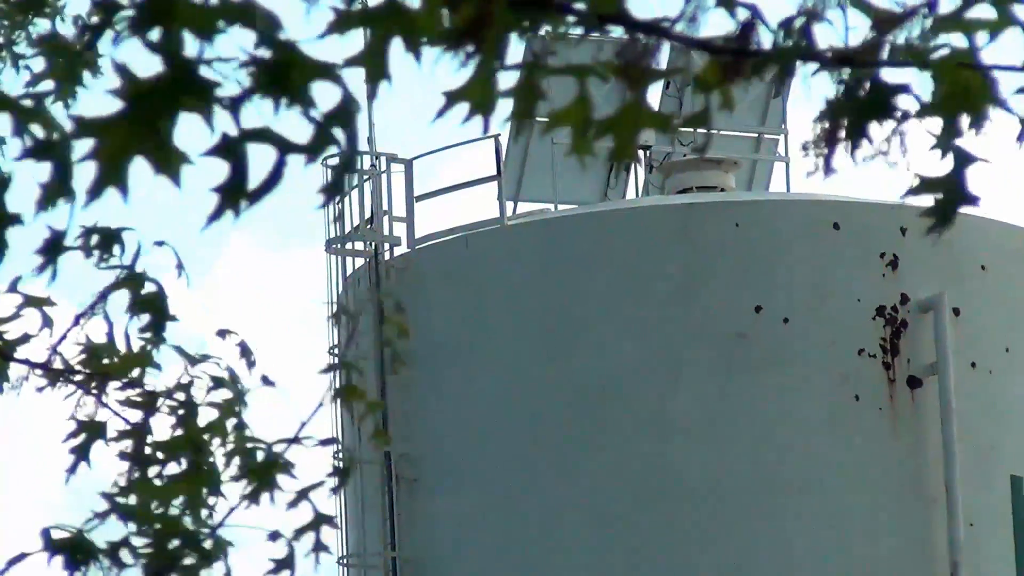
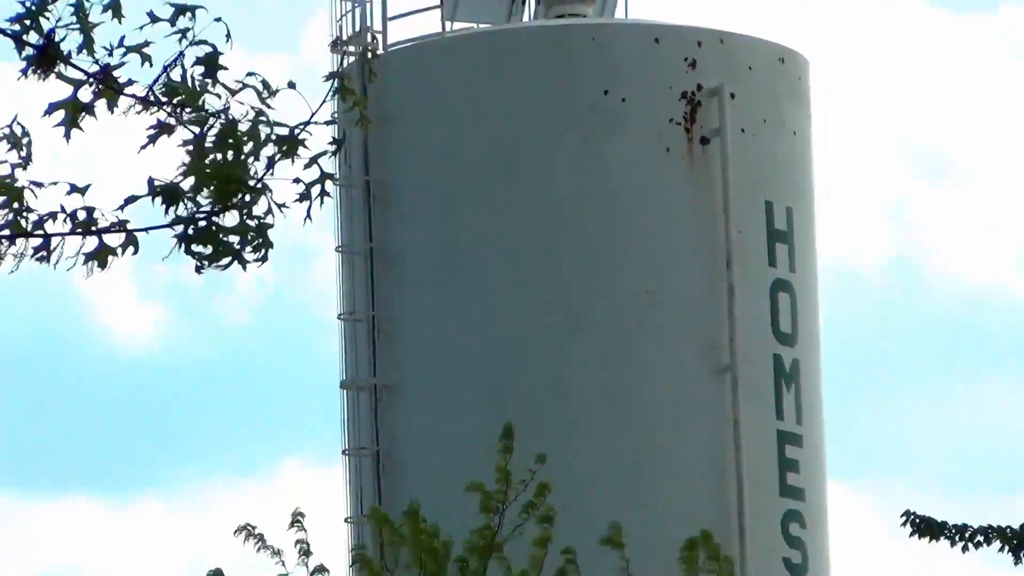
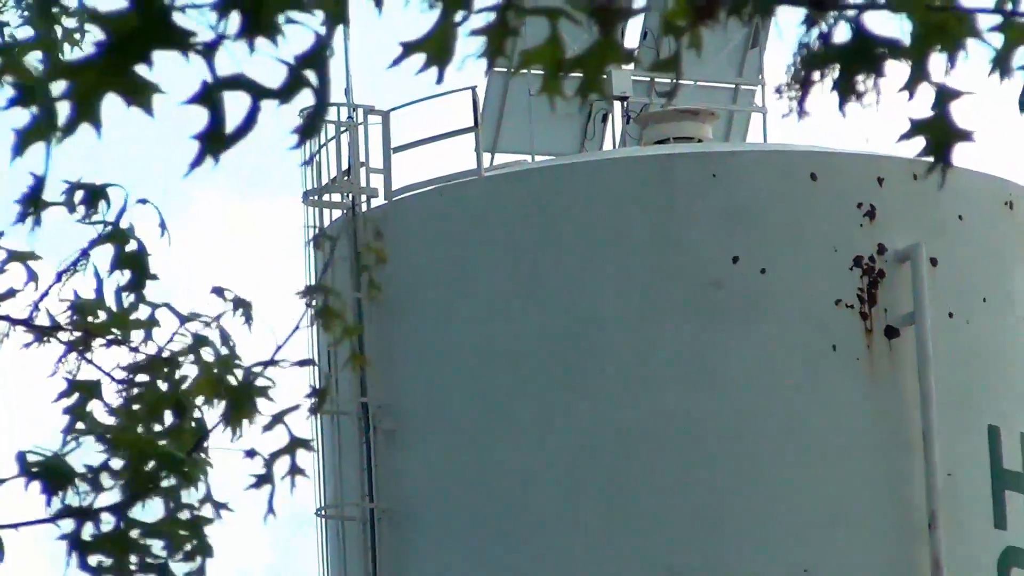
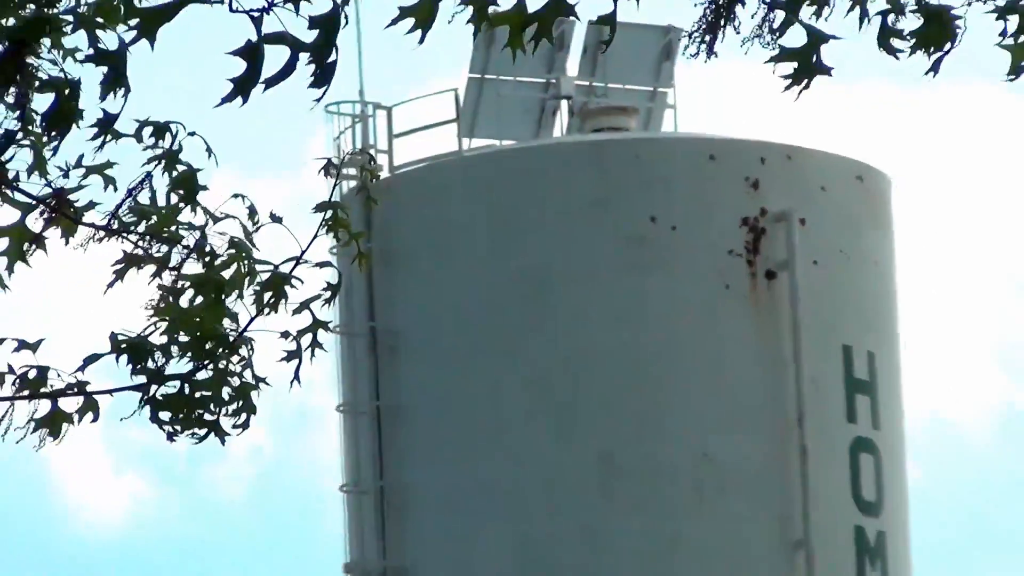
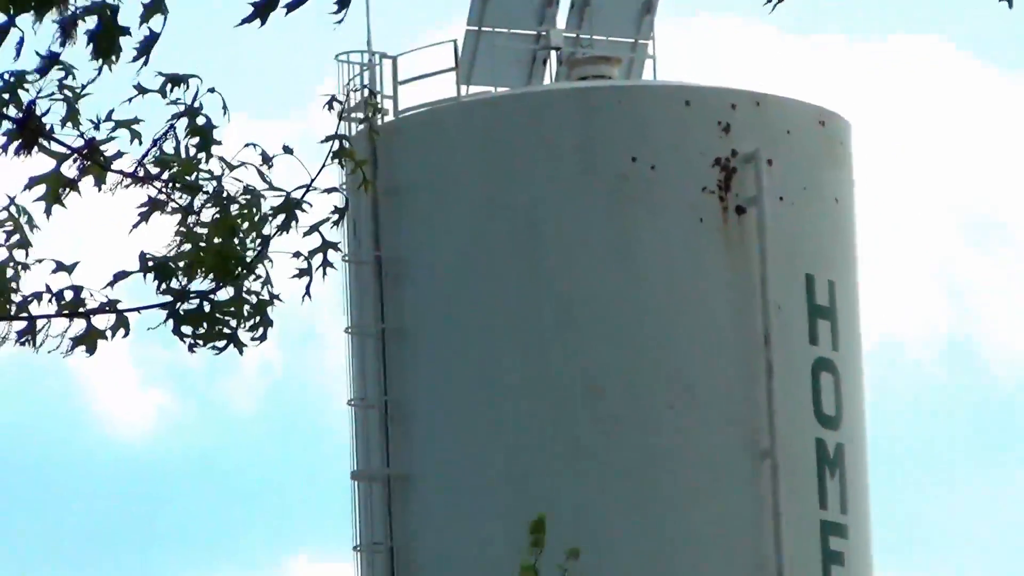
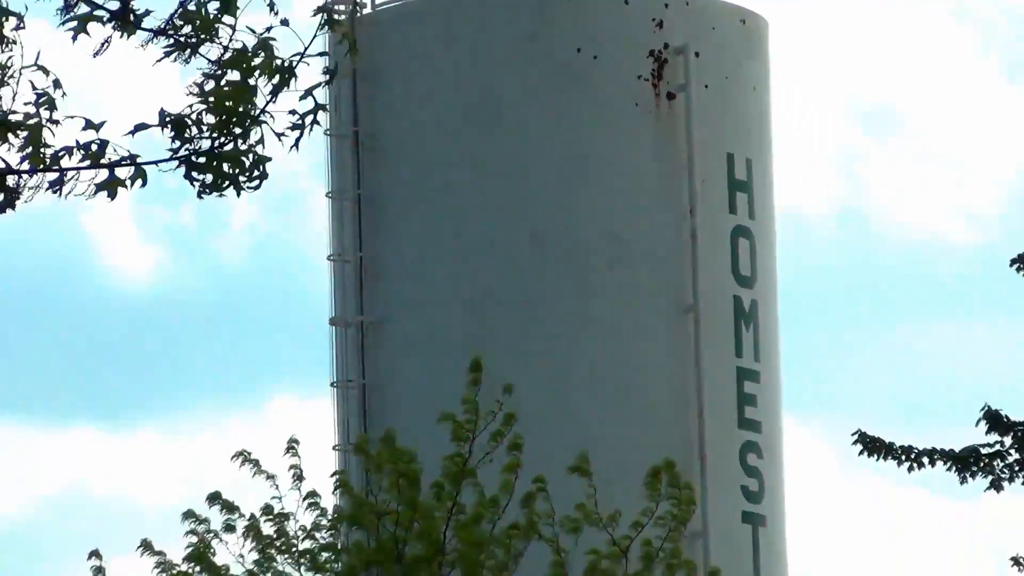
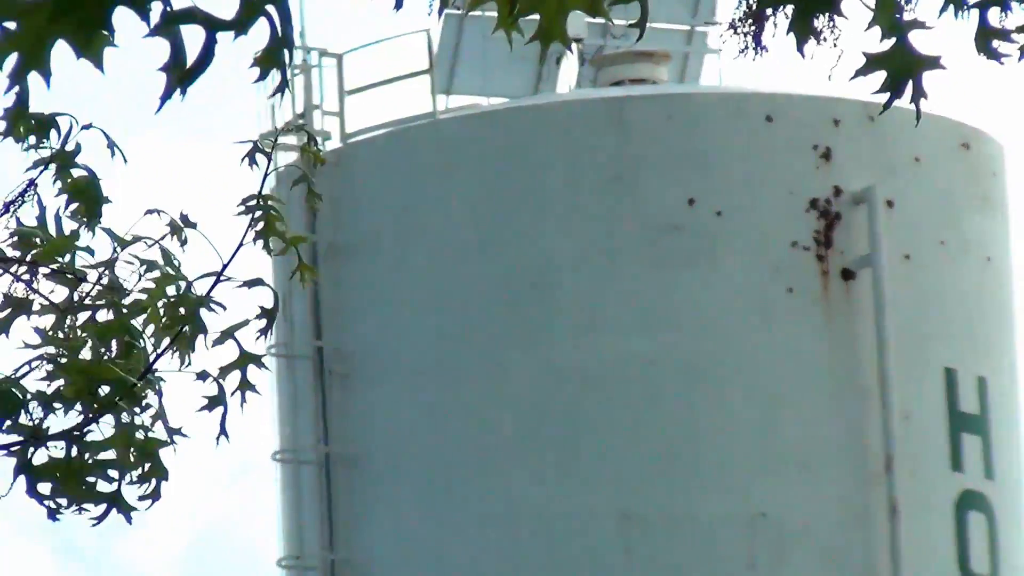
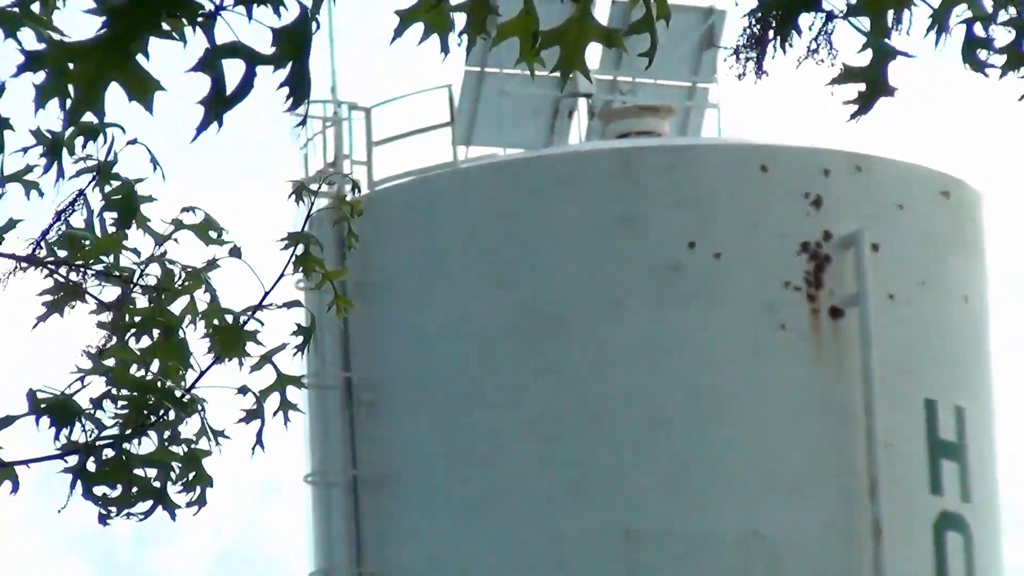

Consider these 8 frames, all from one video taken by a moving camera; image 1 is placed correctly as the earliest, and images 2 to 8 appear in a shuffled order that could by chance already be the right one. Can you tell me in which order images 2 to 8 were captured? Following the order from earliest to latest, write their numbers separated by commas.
3, 7, 8, 4, 5, 2, 6
